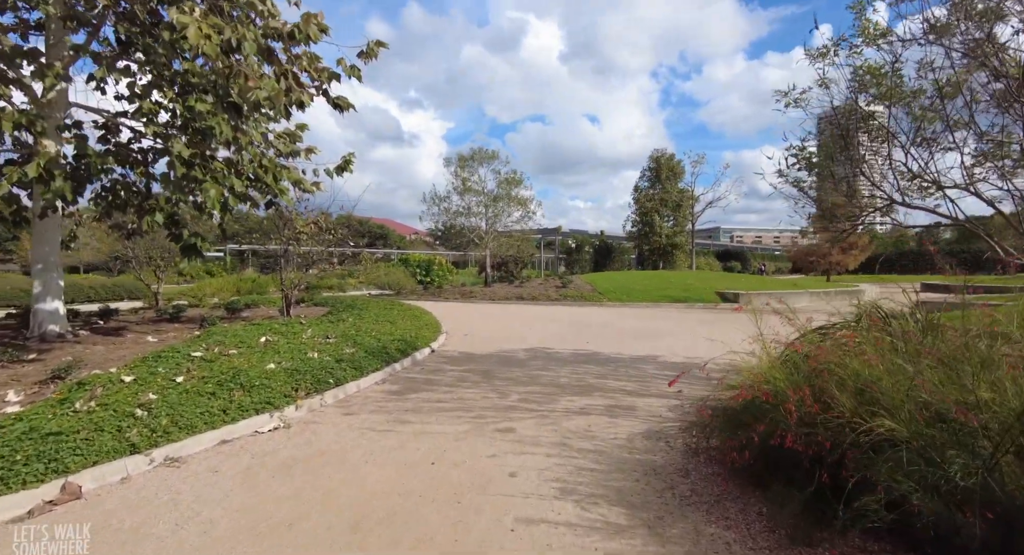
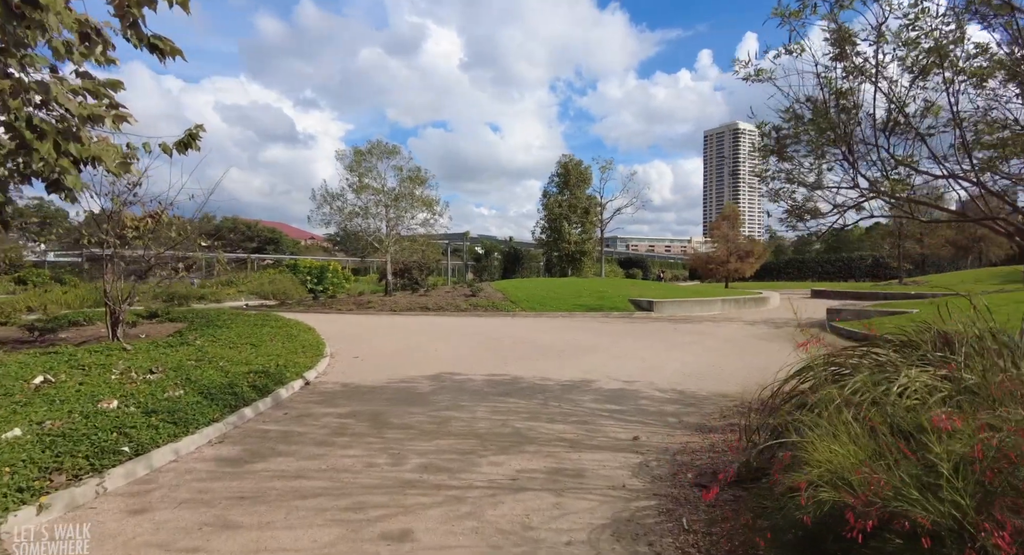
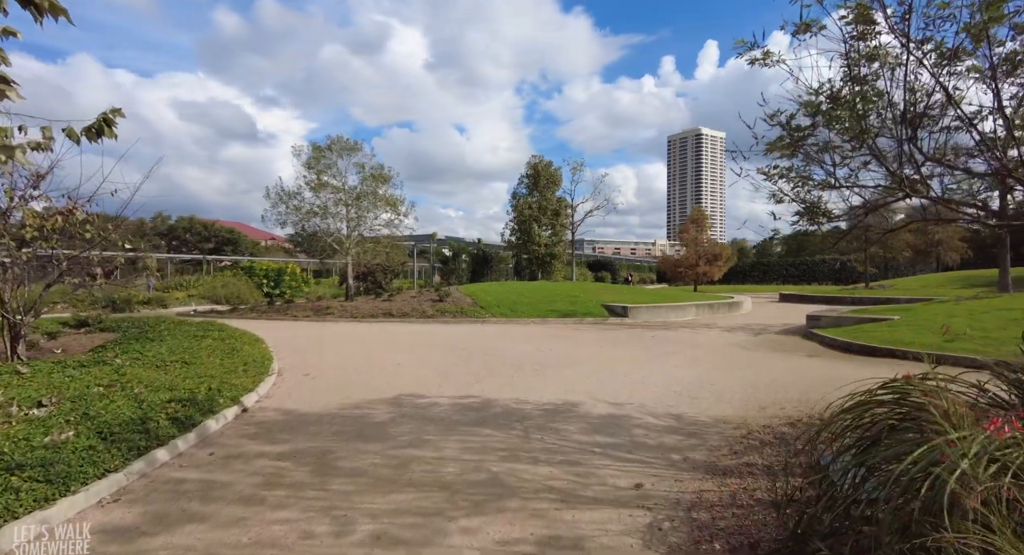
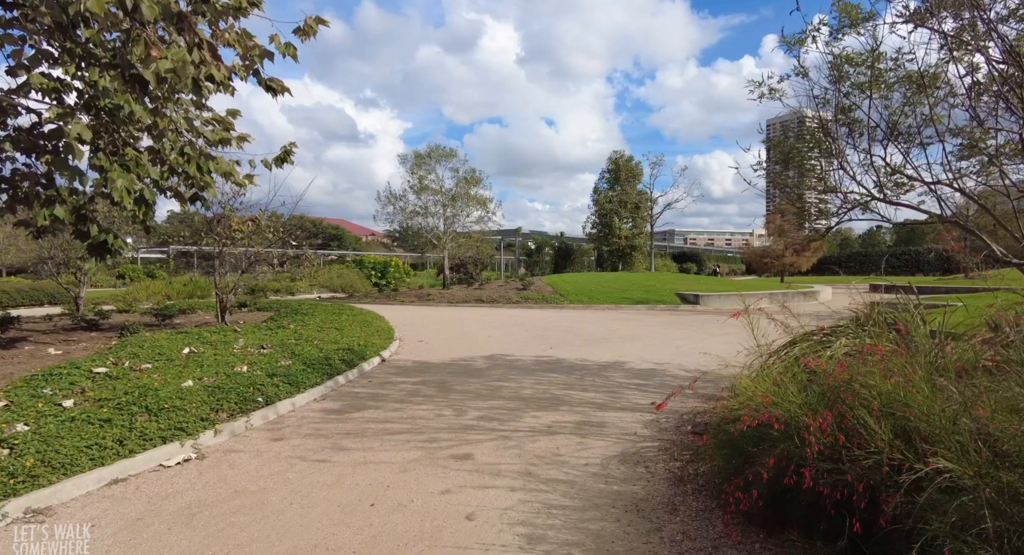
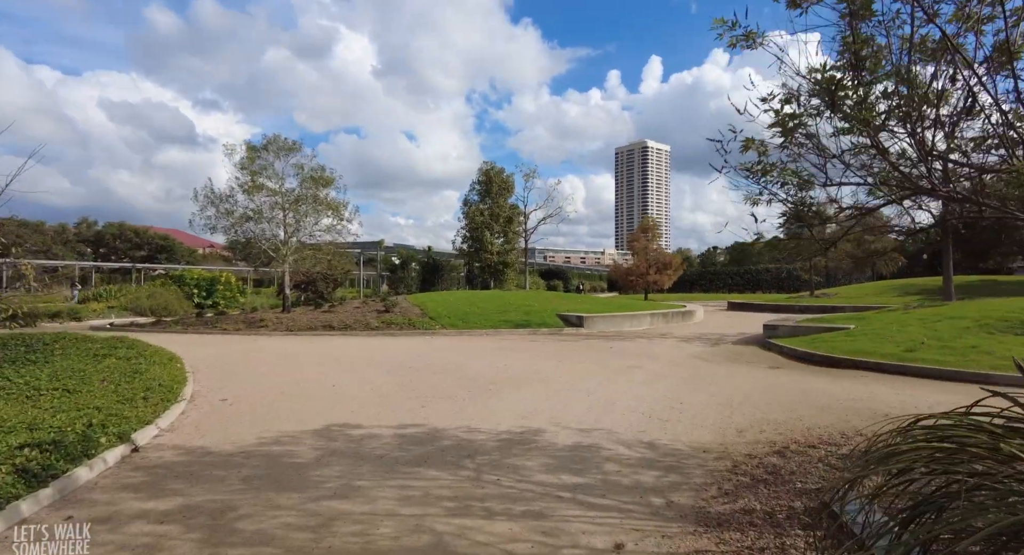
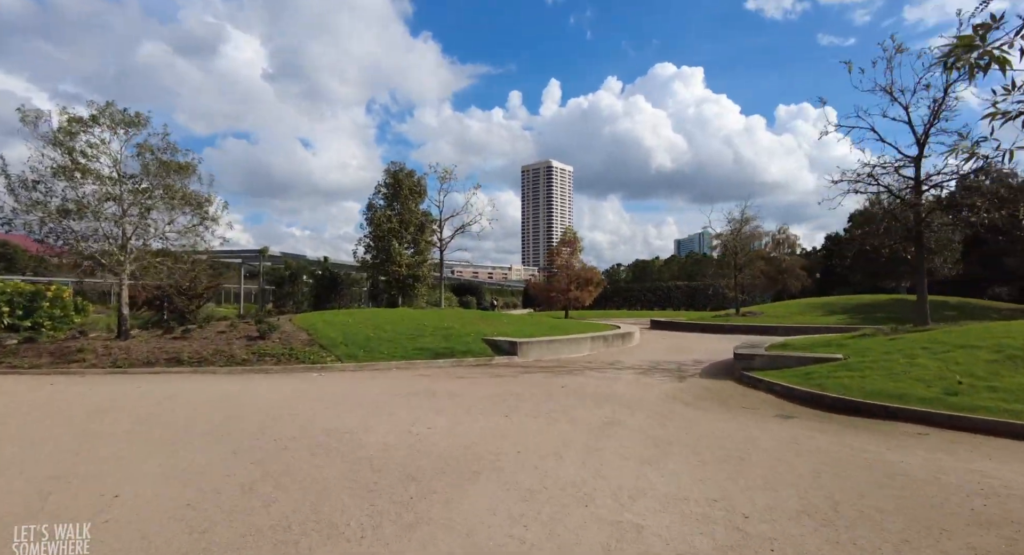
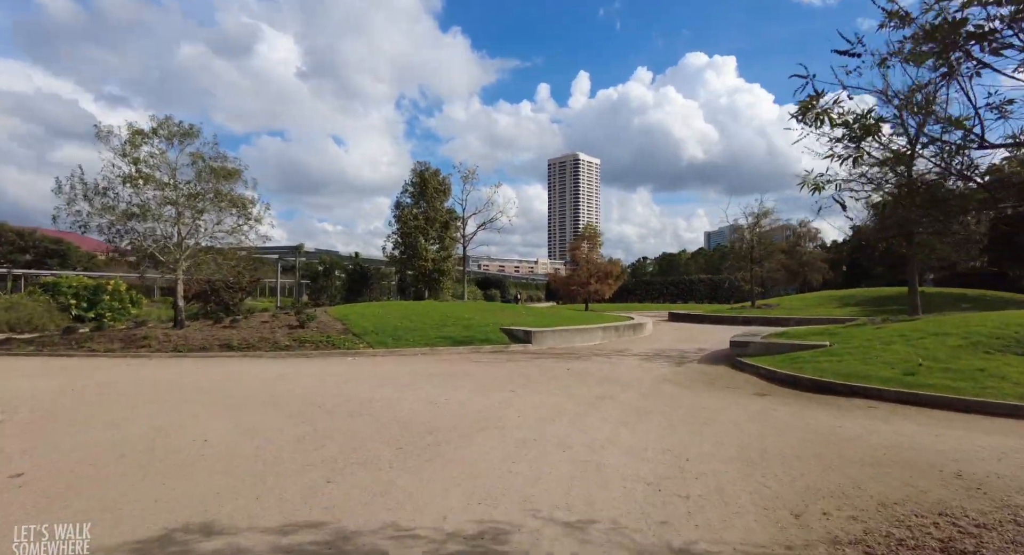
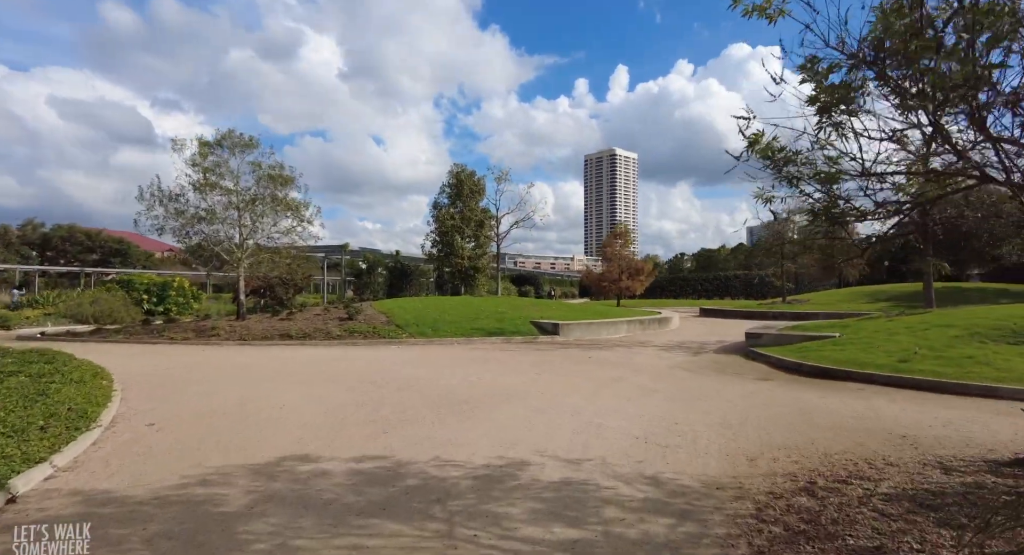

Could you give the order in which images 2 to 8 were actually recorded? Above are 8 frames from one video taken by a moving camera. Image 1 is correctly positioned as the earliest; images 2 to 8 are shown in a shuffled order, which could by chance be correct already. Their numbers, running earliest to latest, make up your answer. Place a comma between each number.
4, 2, 3, 5, 8, 7, 6
